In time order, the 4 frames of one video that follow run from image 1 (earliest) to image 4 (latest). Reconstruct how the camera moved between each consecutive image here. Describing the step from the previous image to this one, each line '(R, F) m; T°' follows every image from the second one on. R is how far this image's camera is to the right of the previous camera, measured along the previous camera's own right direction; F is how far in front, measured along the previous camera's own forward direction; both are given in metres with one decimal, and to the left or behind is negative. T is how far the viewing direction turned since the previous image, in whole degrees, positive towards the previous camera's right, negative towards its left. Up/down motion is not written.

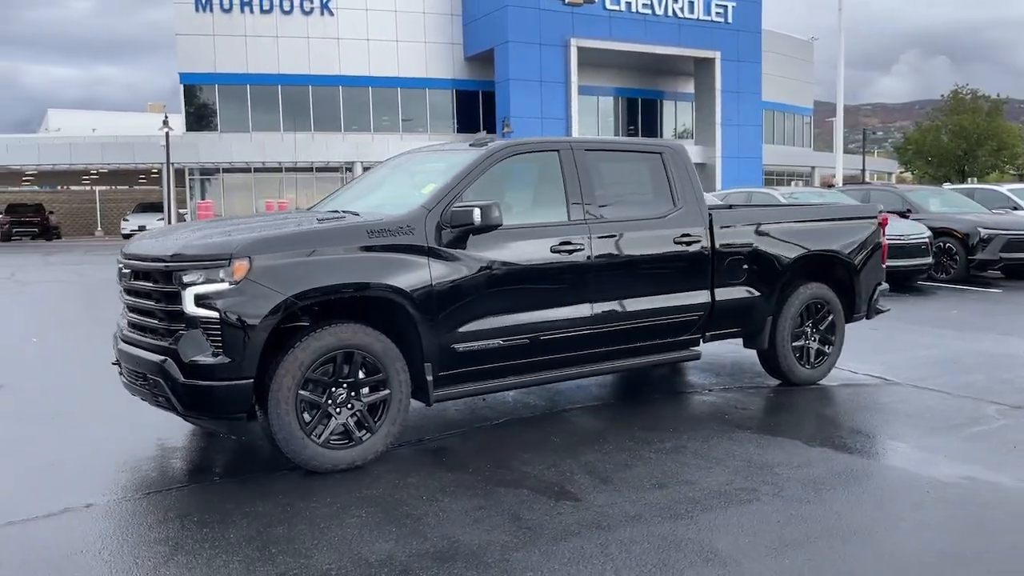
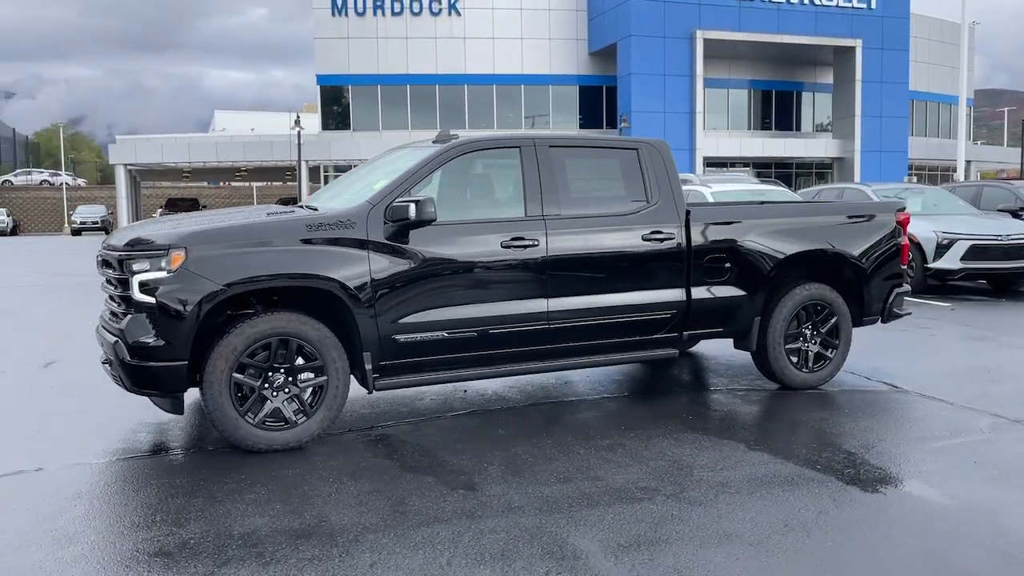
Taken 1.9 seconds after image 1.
(+1.3, 0.0) m; -9°
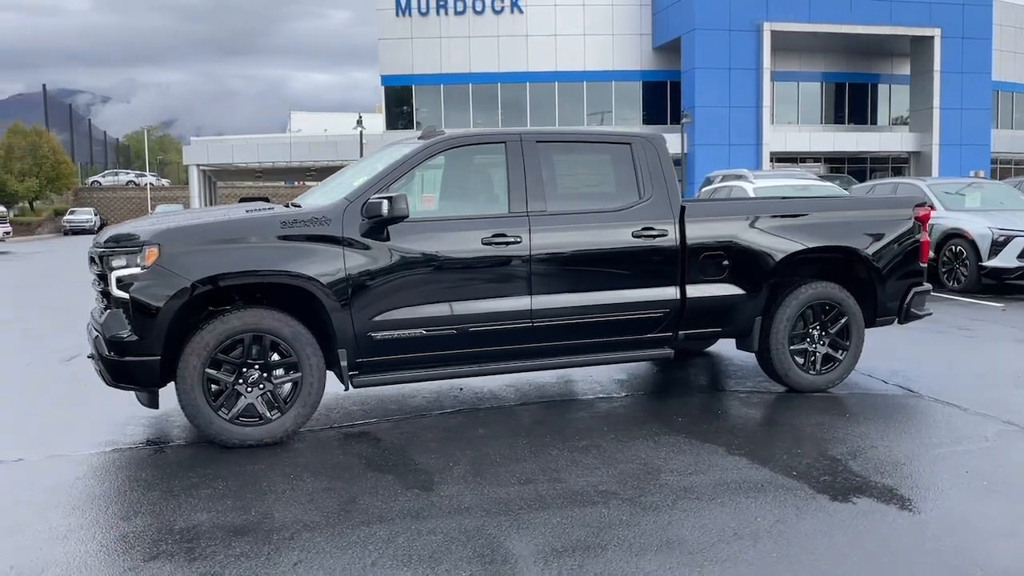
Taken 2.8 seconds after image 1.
(+0.6, +0.1) m; -5°
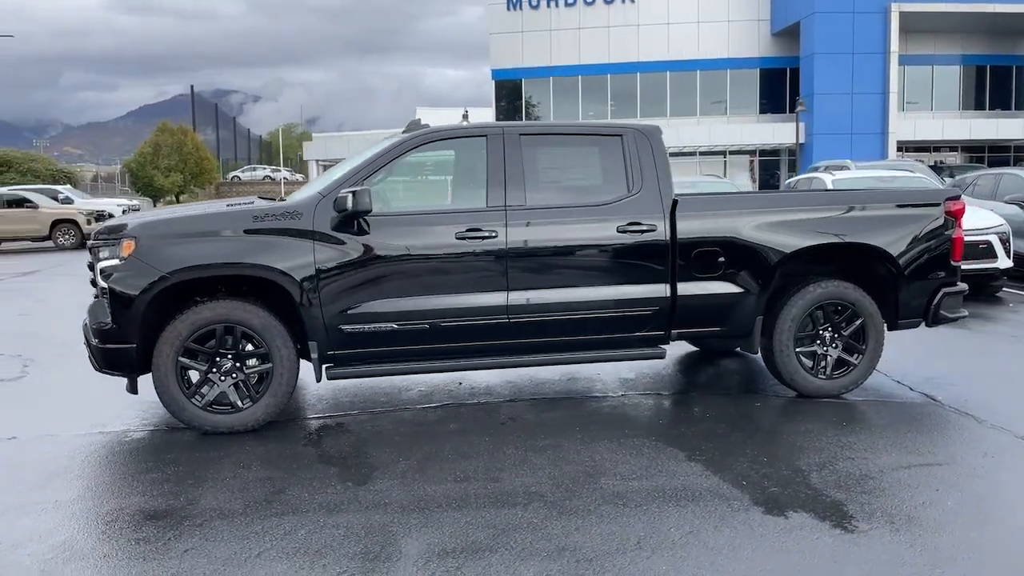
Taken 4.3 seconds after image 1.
(+1.0, +0.1) m; -8°
